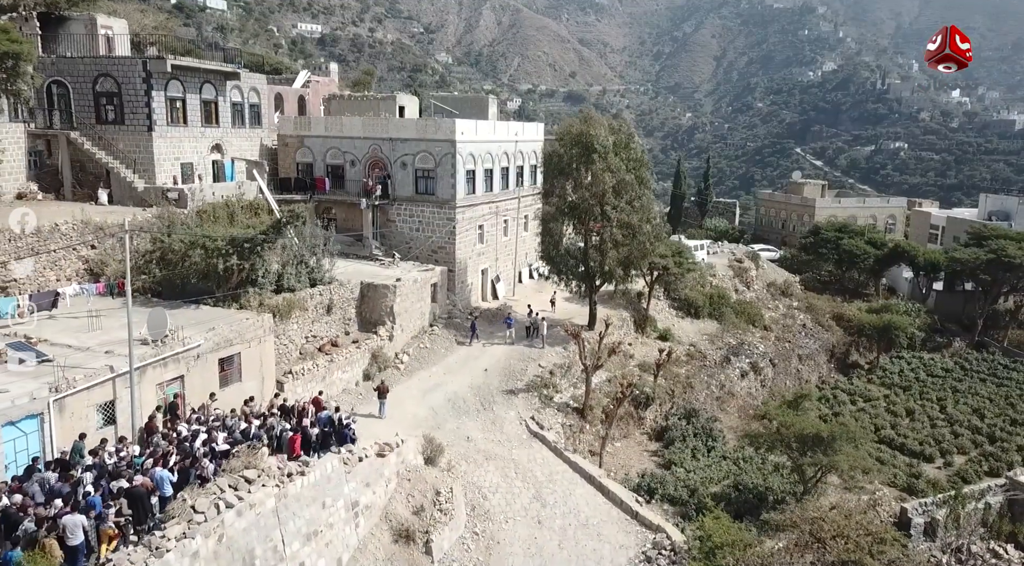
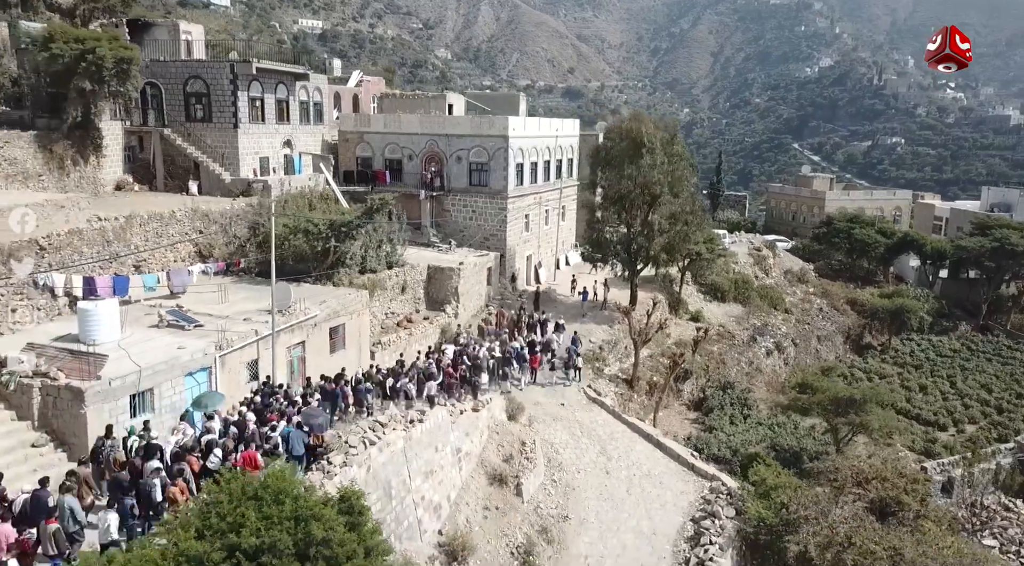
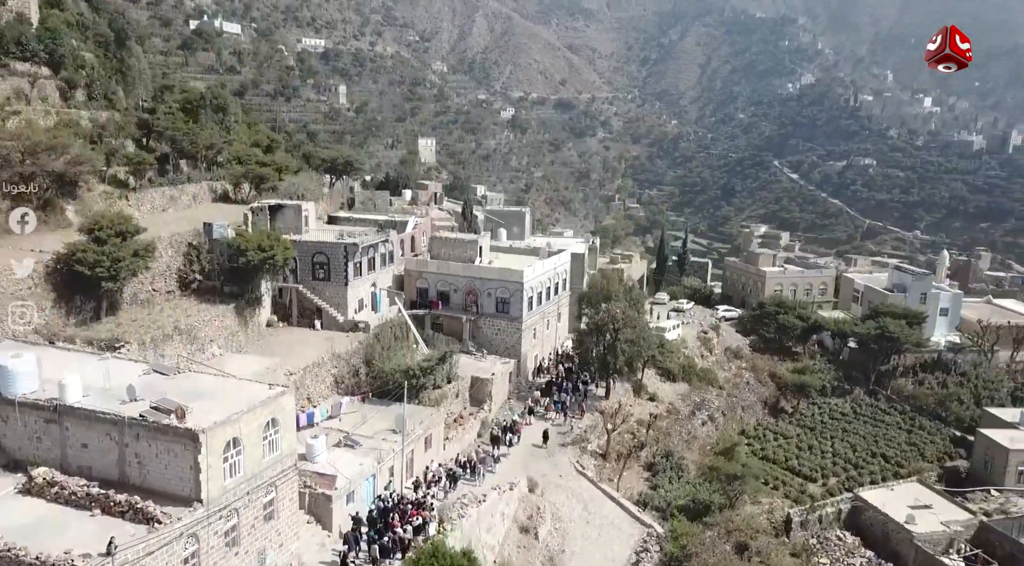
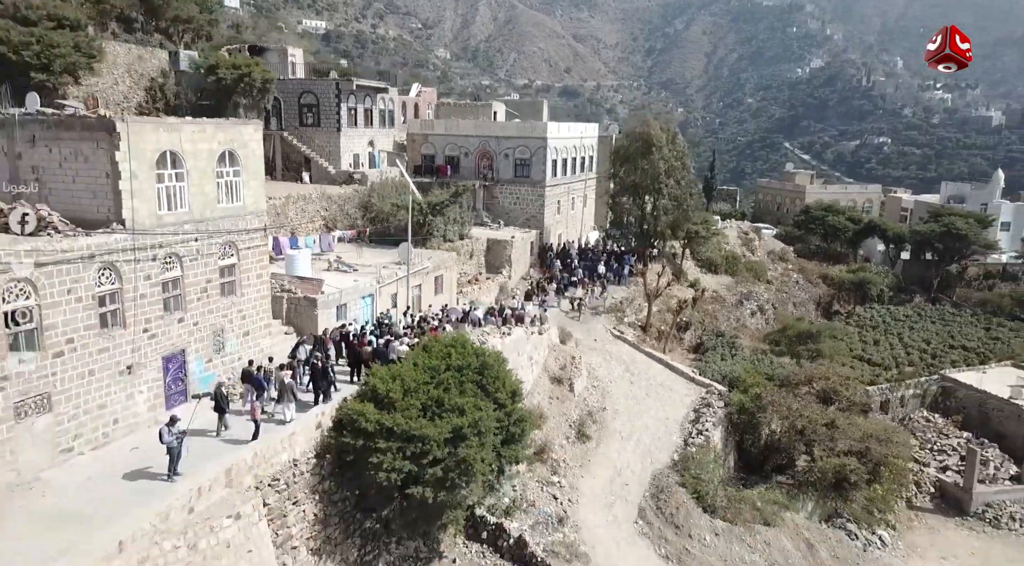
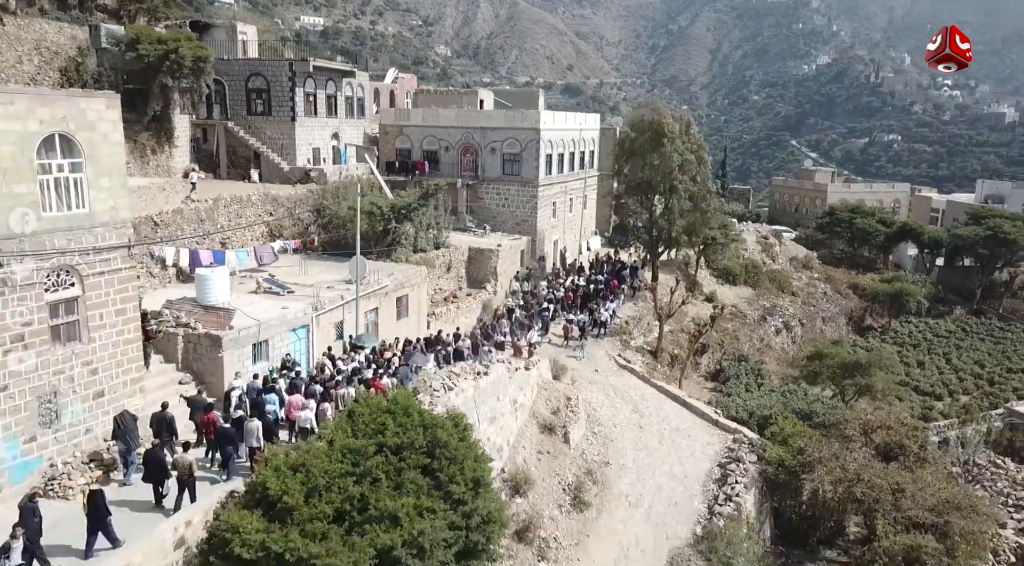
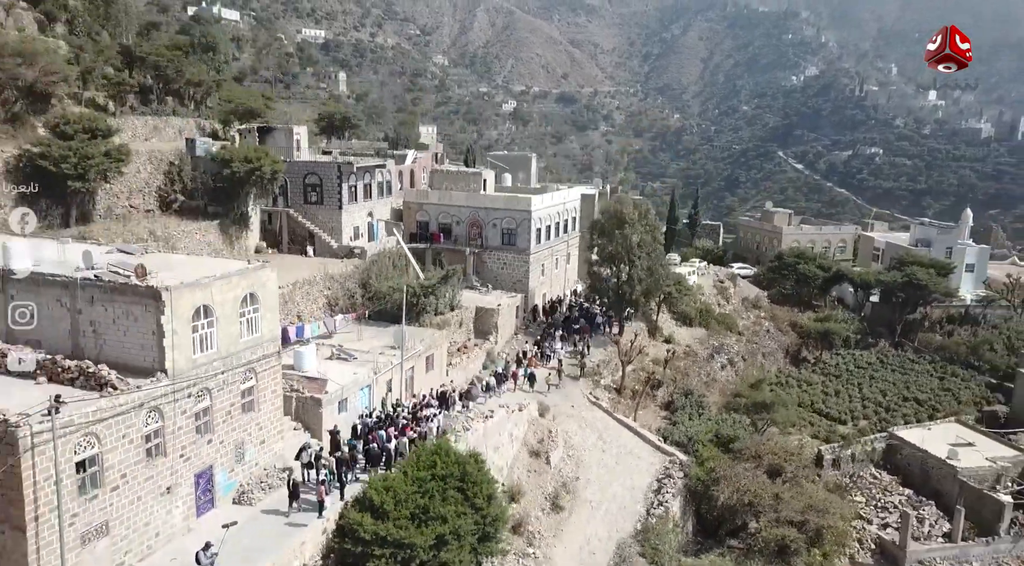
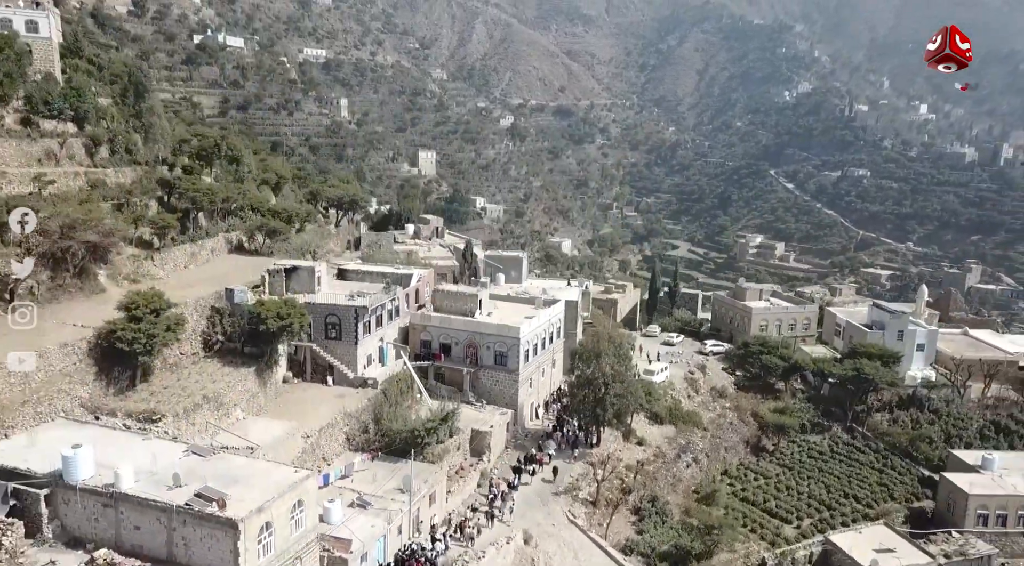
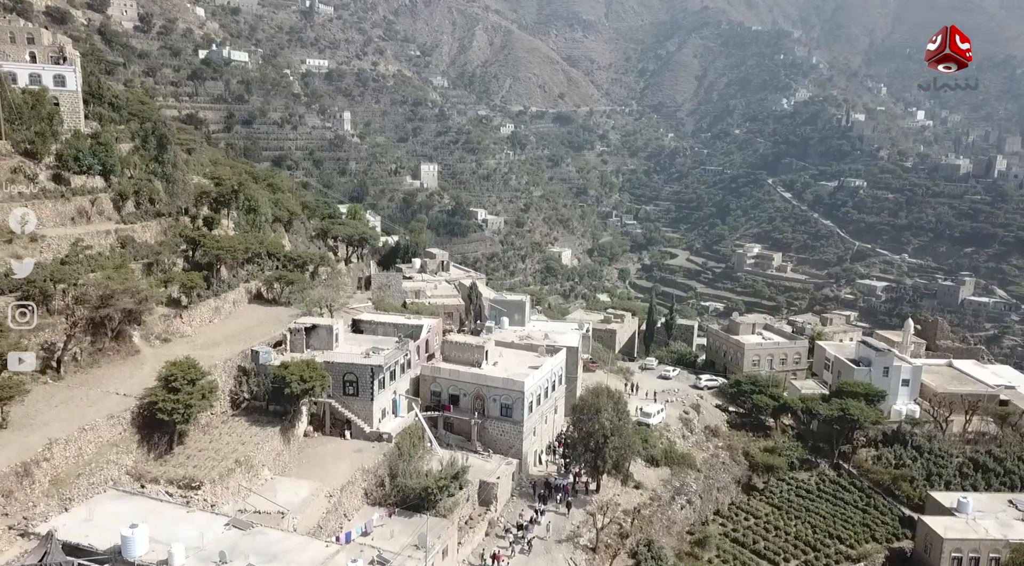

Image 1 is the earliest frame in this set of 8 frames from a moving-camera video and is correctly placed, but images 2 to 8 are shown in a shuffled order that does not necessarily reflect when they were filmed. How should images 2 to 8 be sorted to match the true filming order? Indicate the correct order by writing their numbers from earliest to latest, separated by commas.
2, 5, 4, 6, 3, 7, 8
